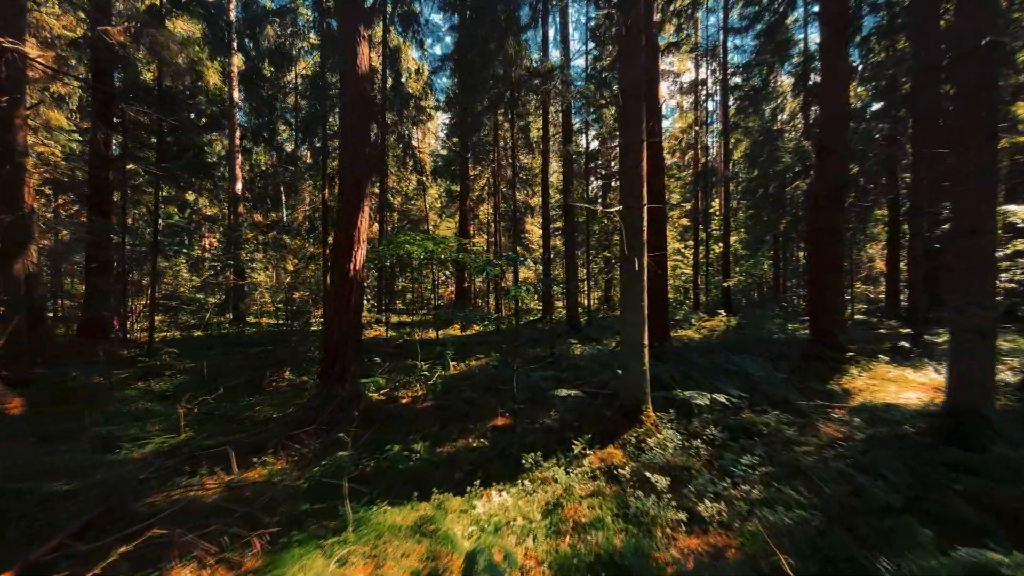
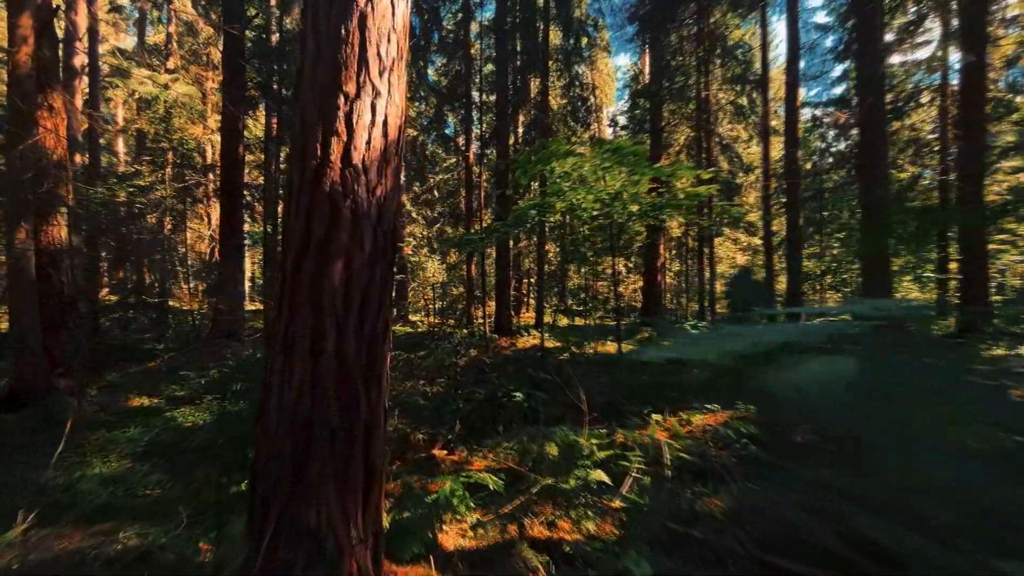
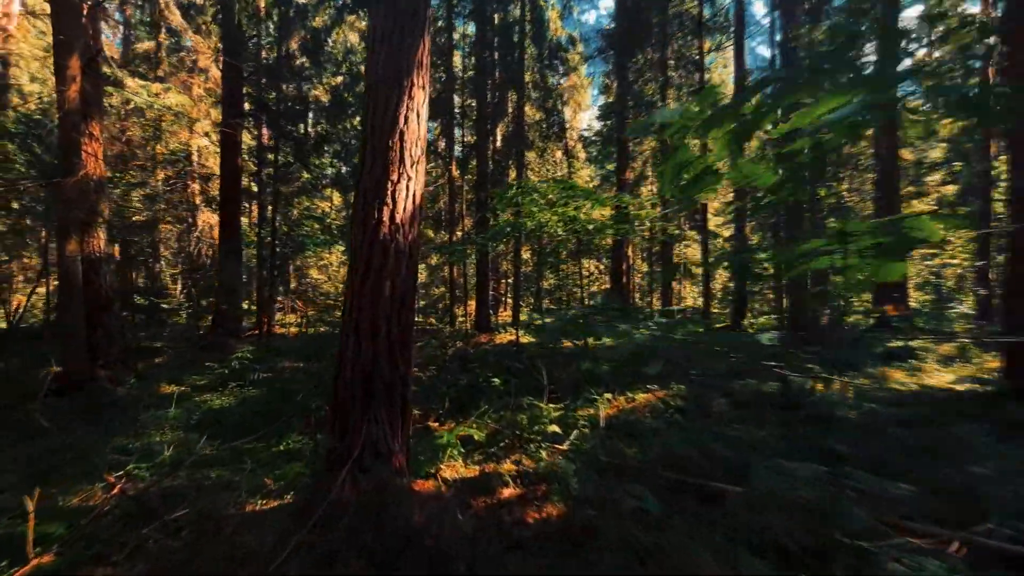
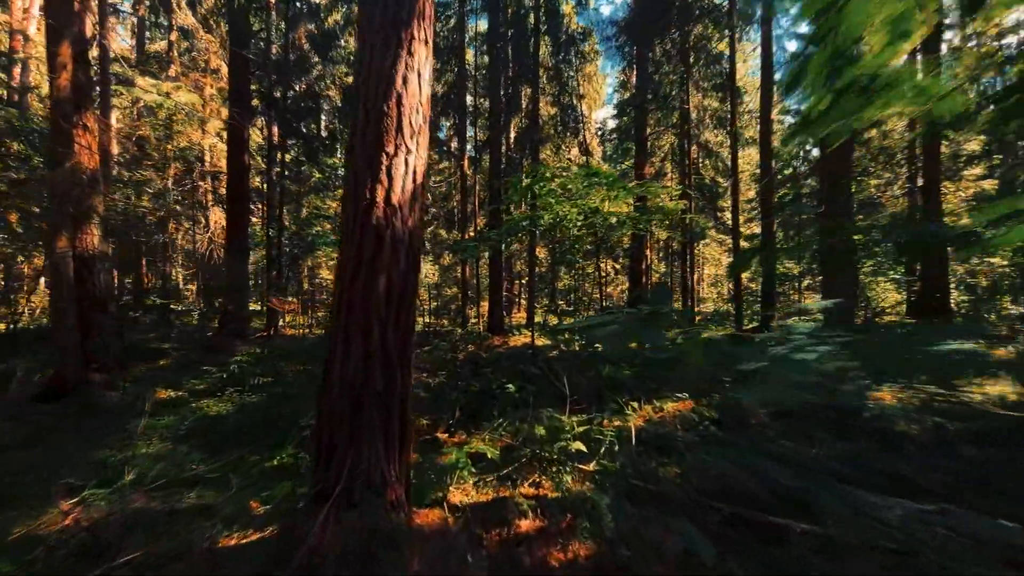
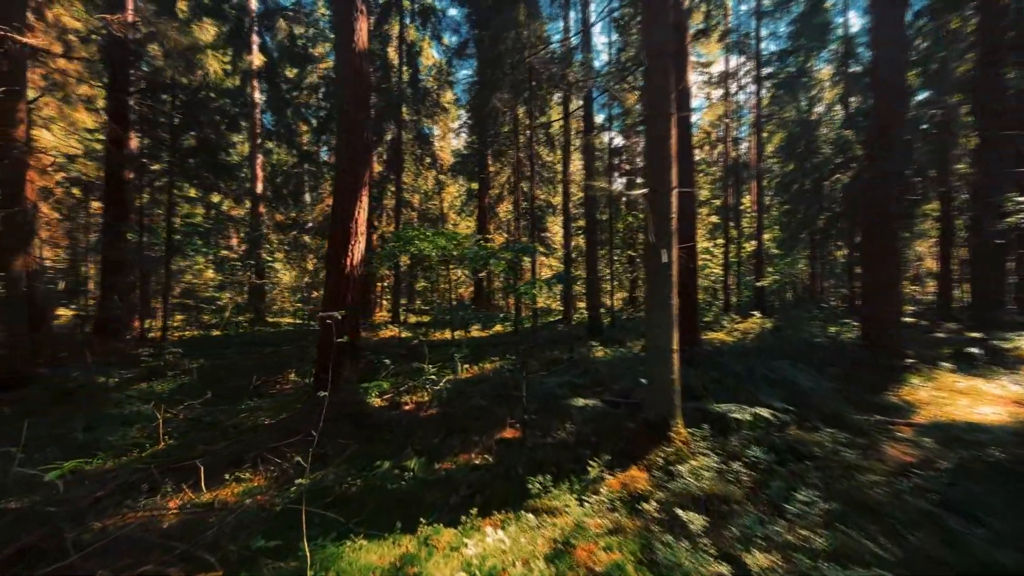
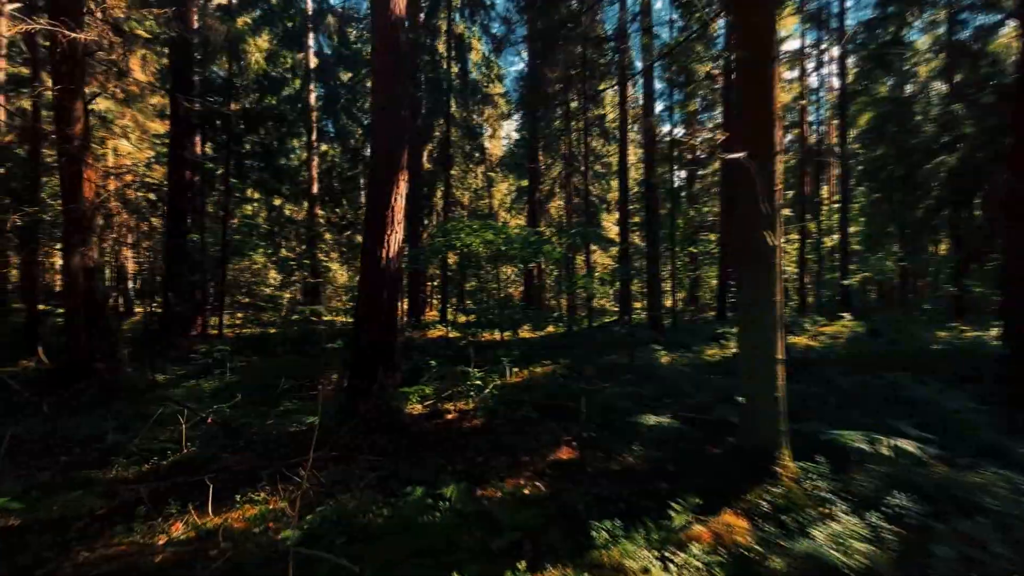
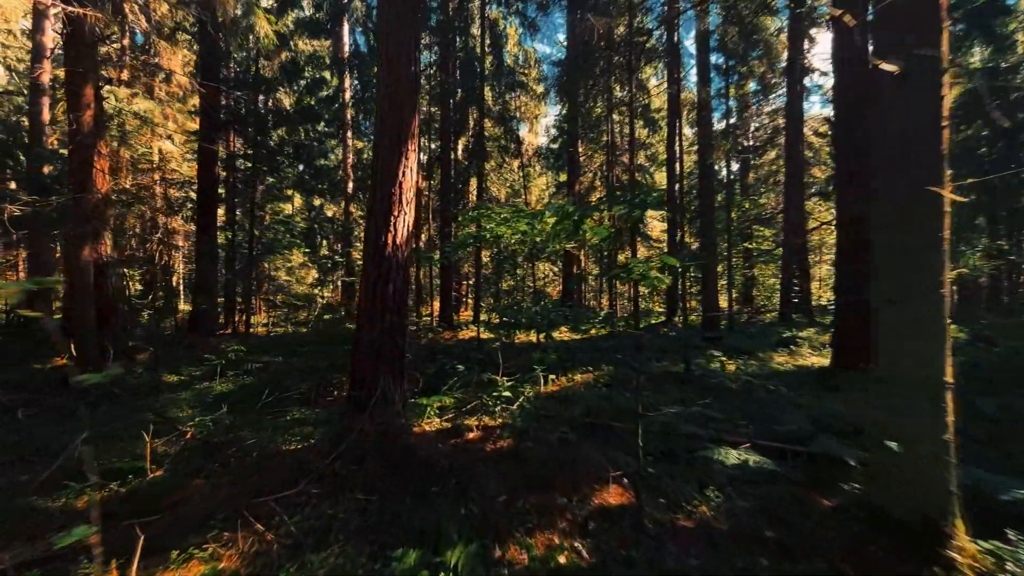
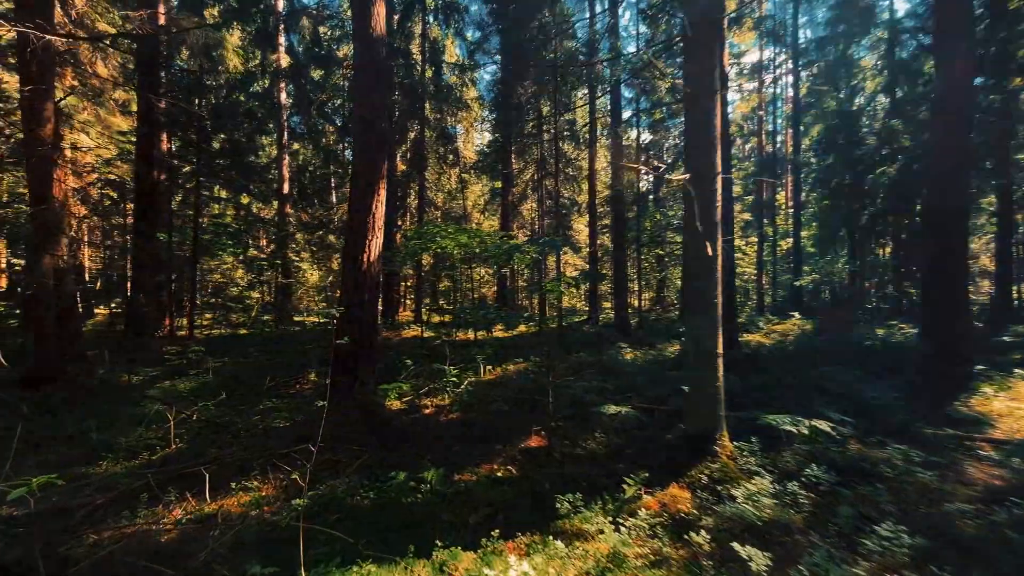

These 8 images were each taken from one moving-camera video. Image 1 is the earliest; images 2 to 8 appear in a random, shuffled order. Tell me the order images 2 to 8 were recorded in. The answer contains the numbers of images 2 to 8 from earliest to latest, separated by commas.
5, 8, 6, 7, 3, 4, 2
